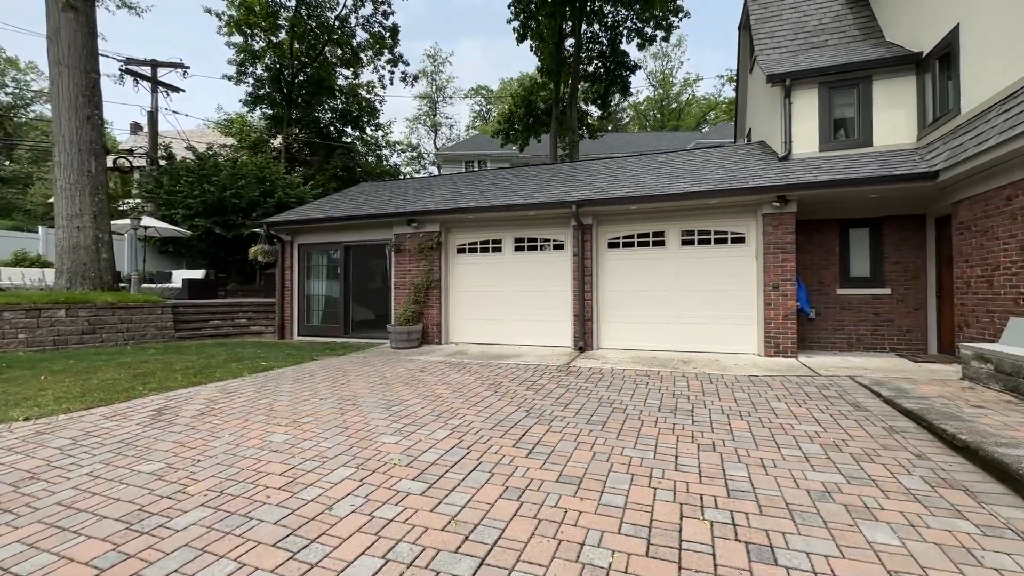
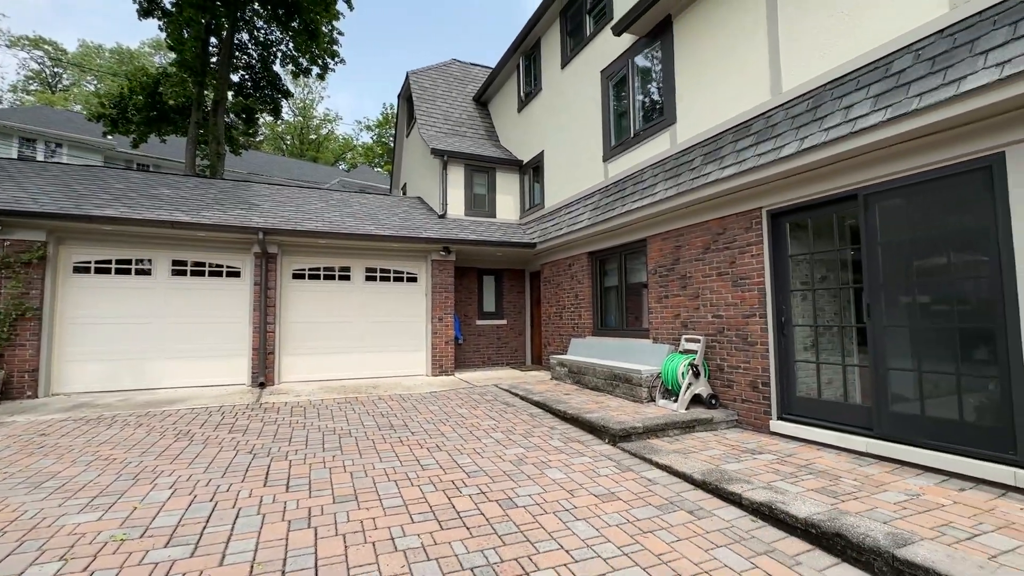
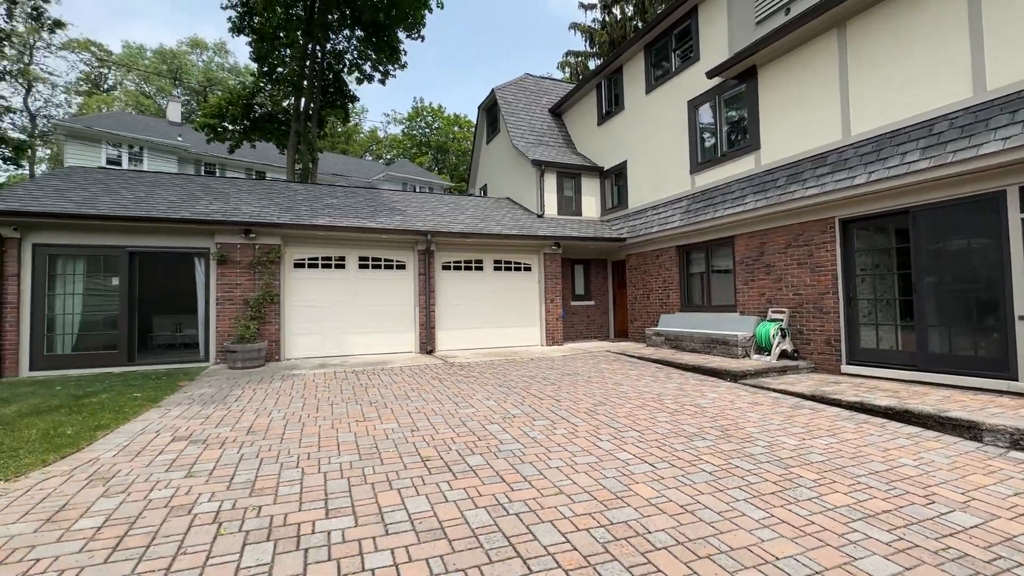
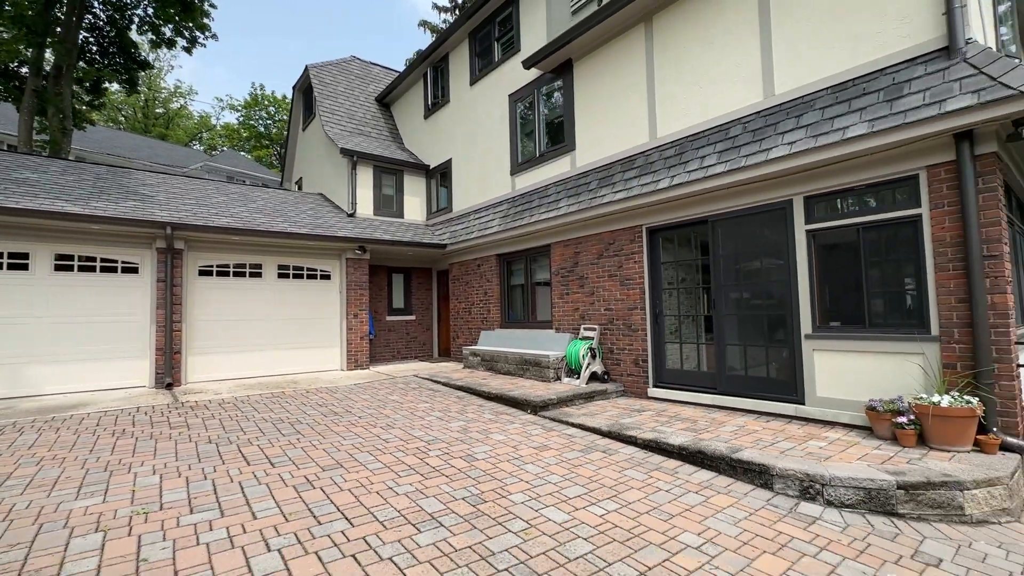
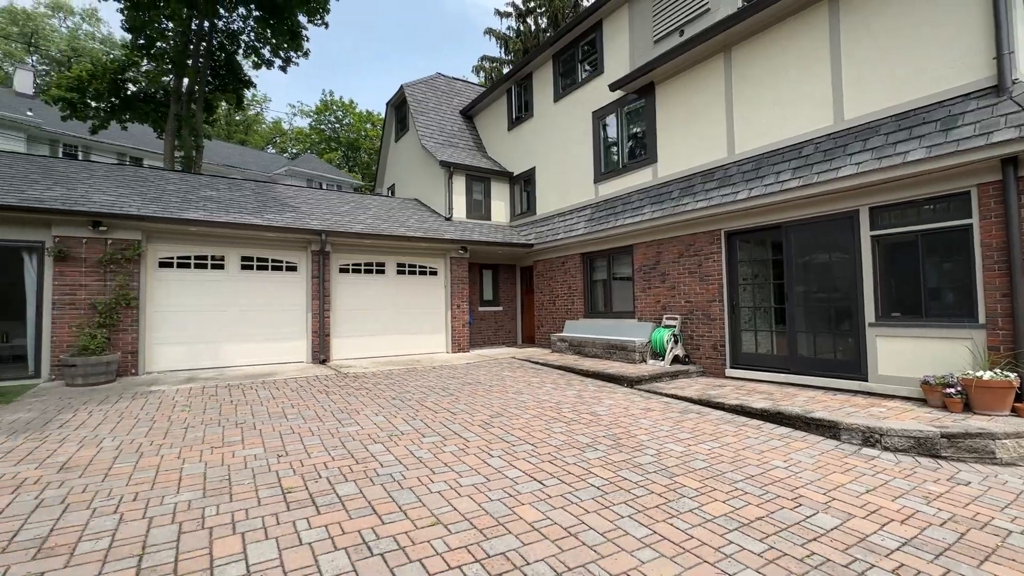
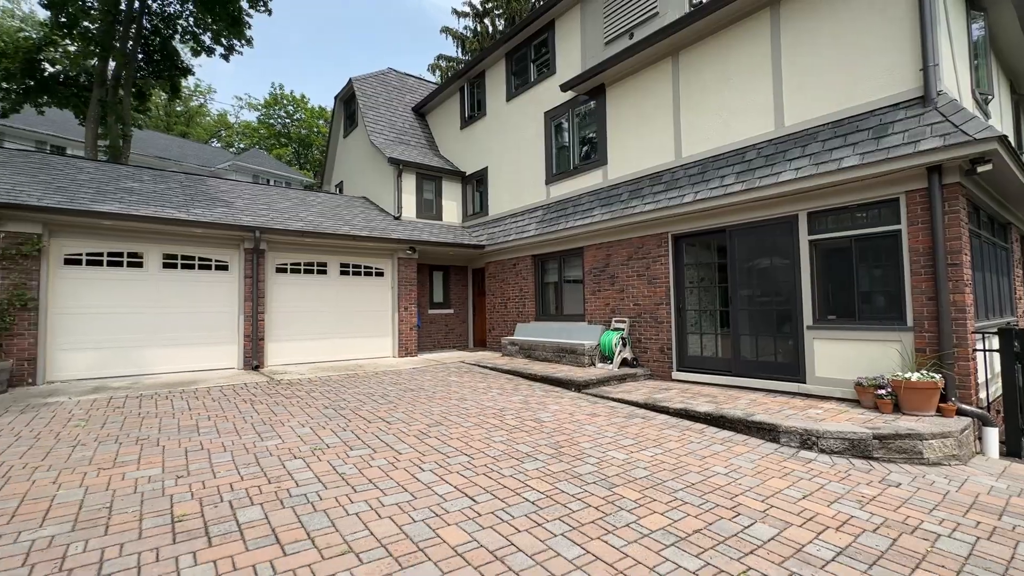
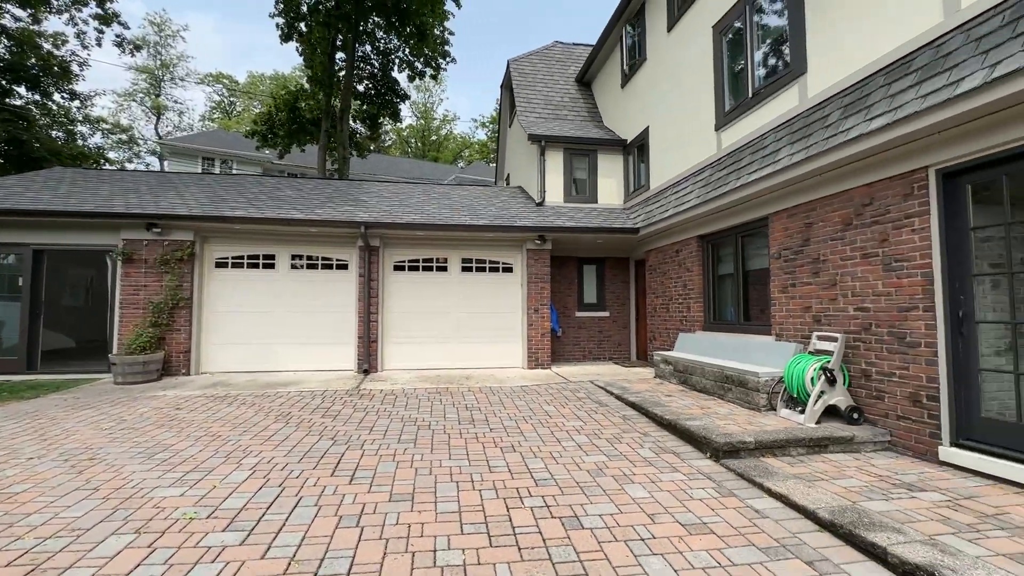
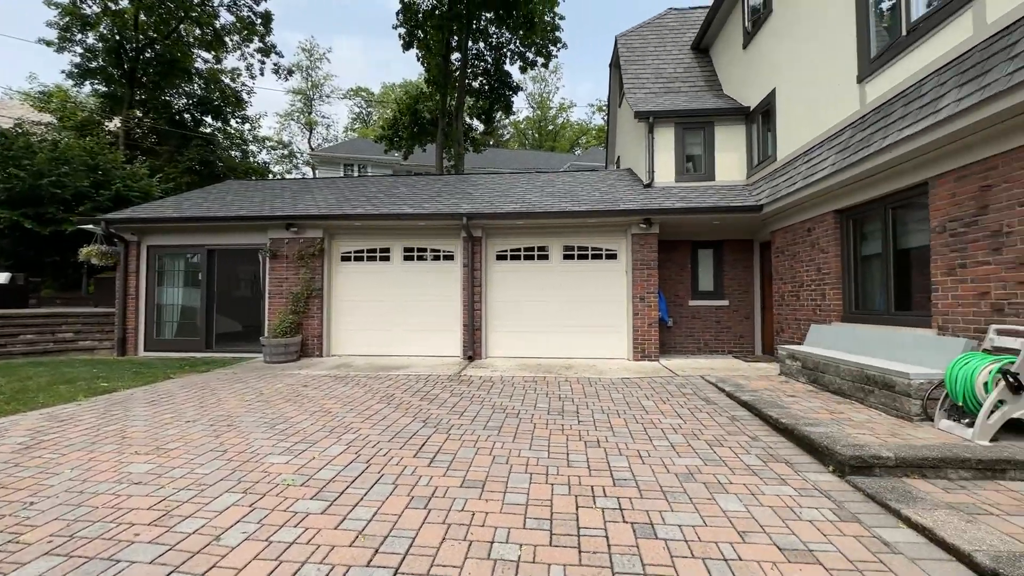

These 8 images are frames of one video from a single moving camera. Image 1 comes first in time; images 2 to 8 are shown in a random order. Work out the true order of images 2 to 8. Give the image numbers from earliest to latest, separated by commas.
8, 7, 2, 4, 6, 5, 3
